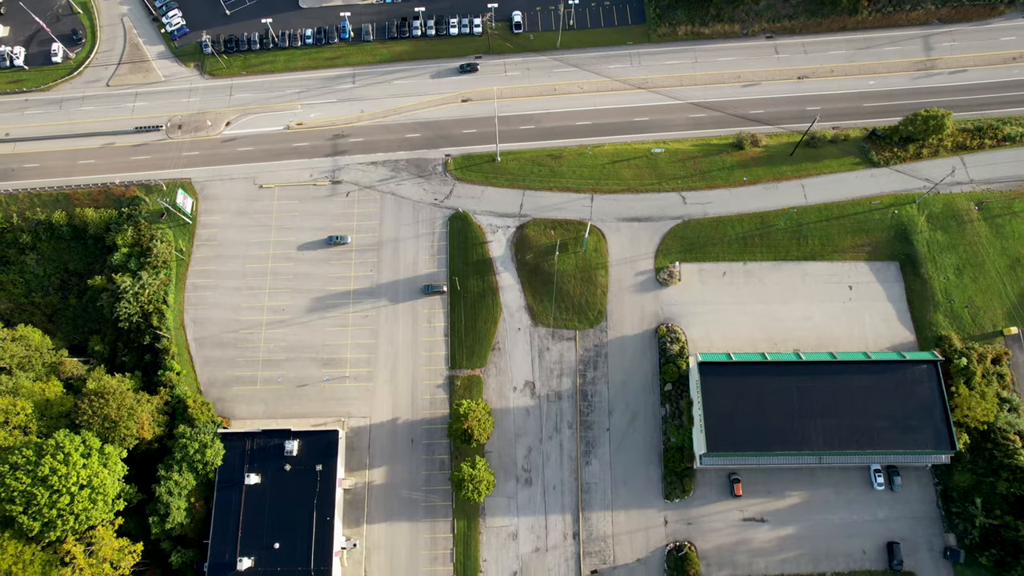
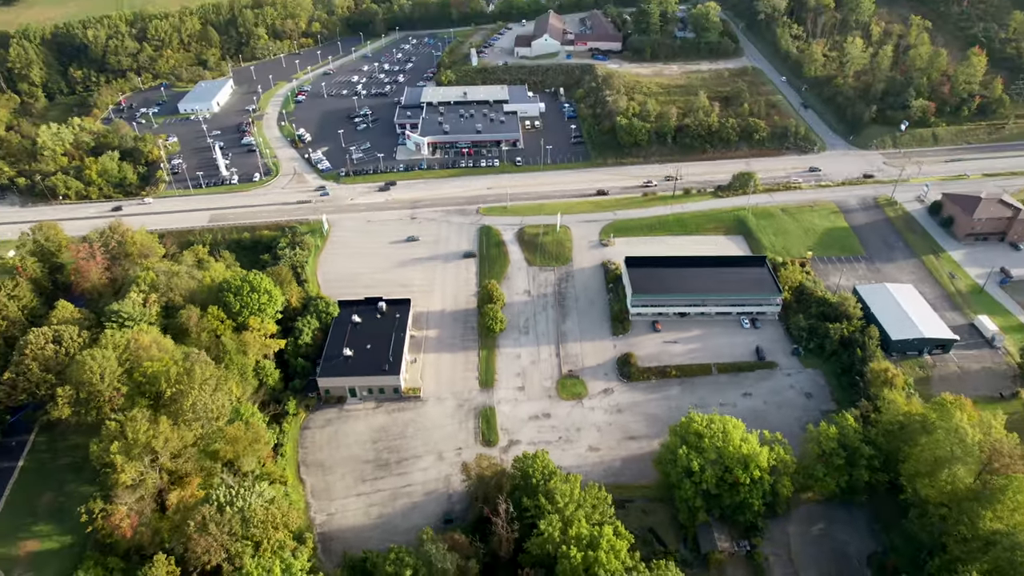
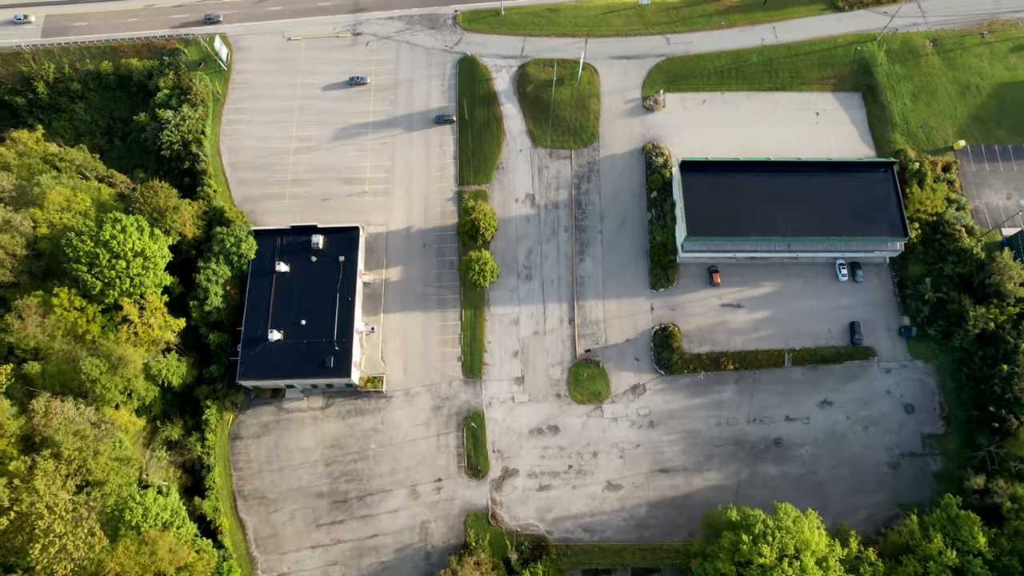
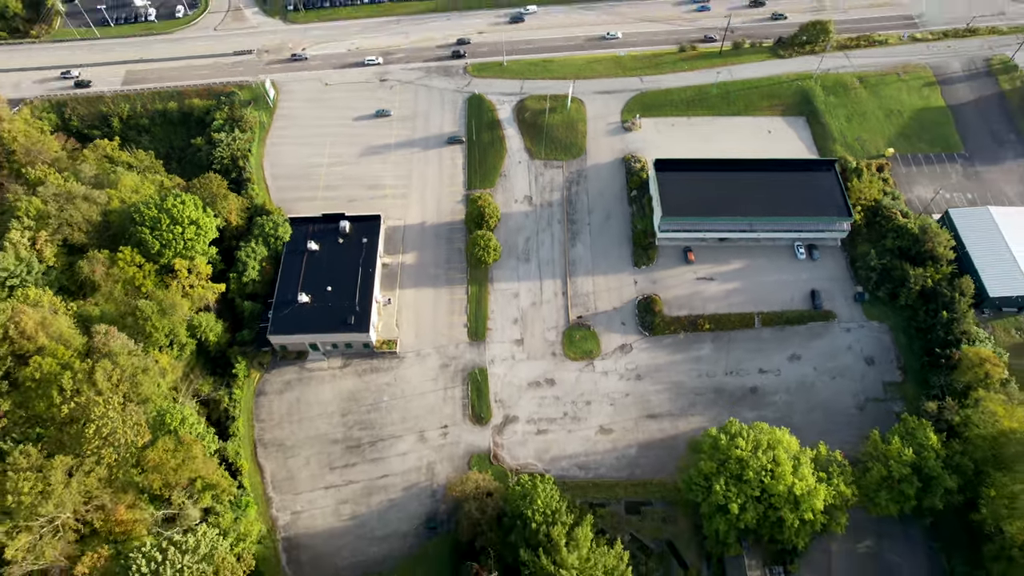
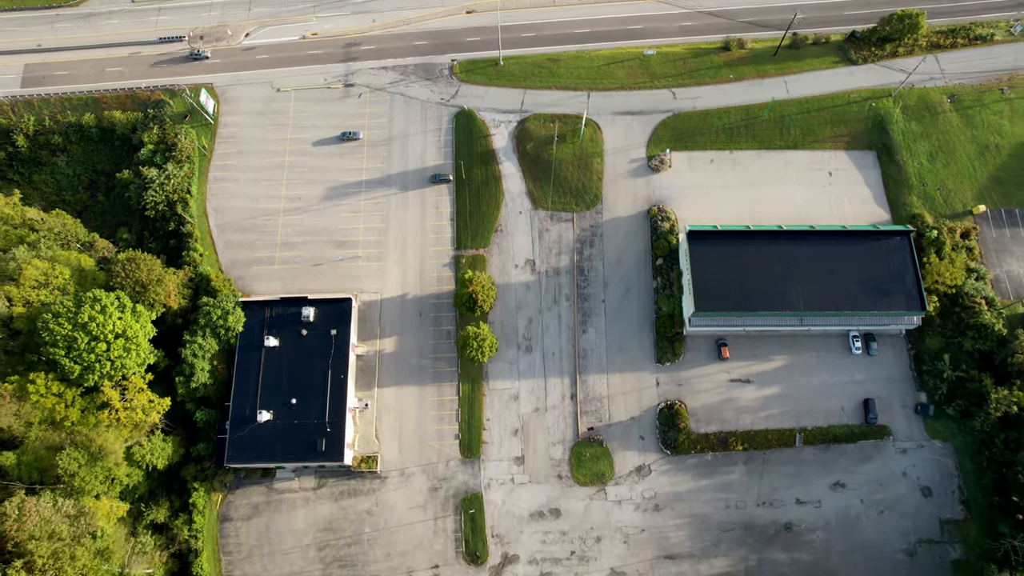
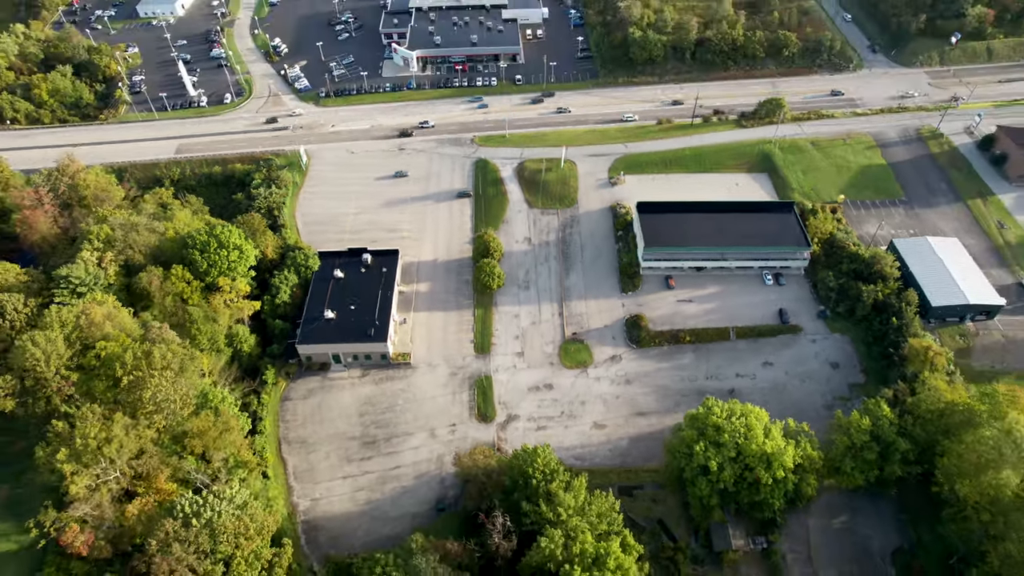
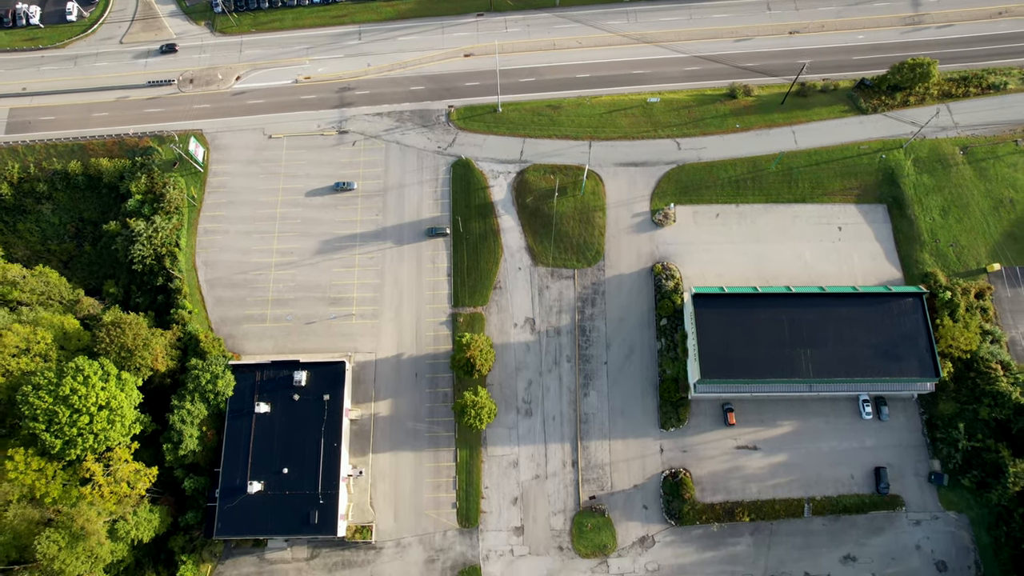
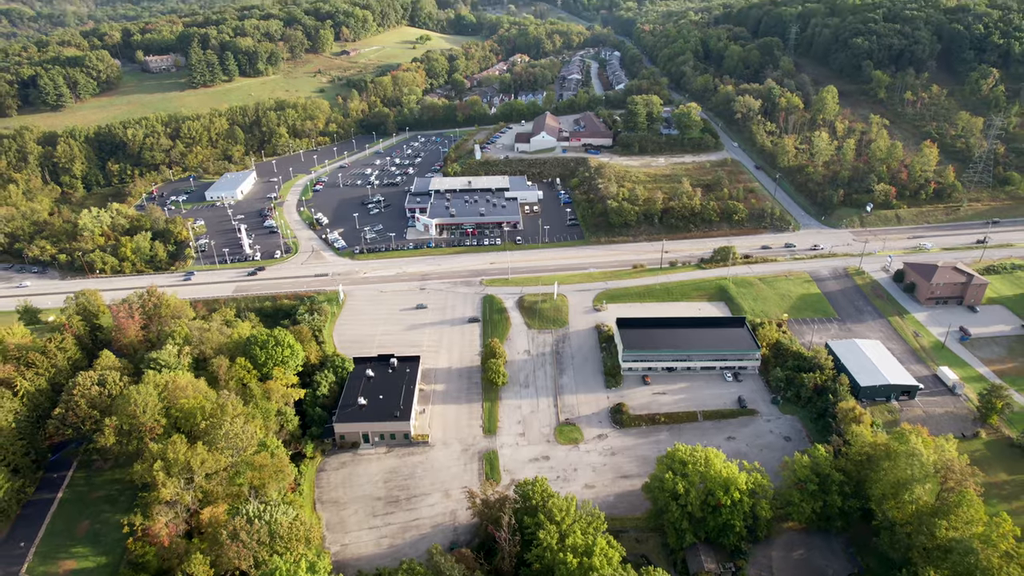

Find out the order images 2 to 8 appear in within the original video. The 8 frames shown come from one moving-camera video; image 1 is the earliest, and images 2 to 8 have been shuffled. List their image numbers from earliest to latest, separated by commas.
7, 5, 3, 4, 6, 2, 8
